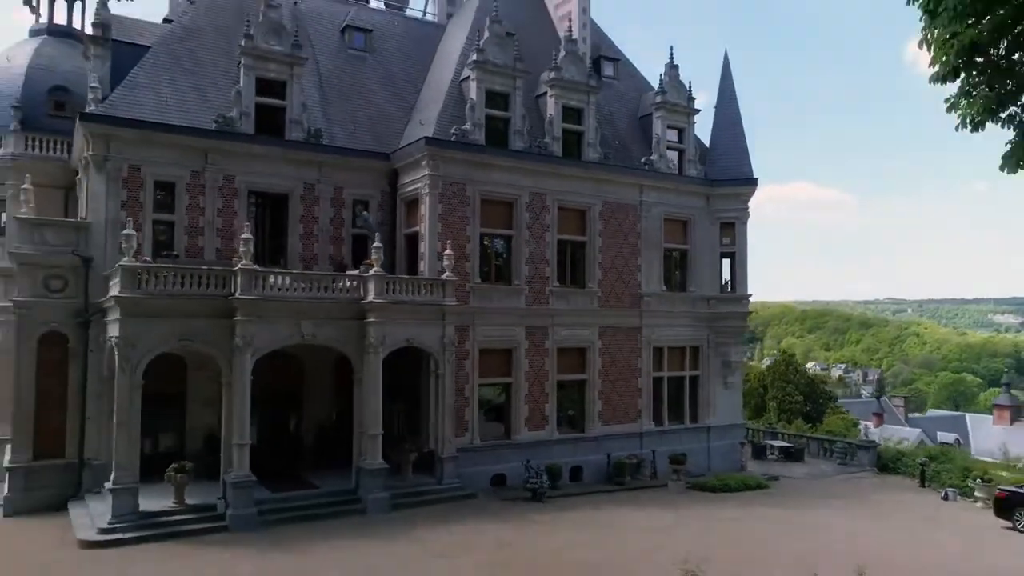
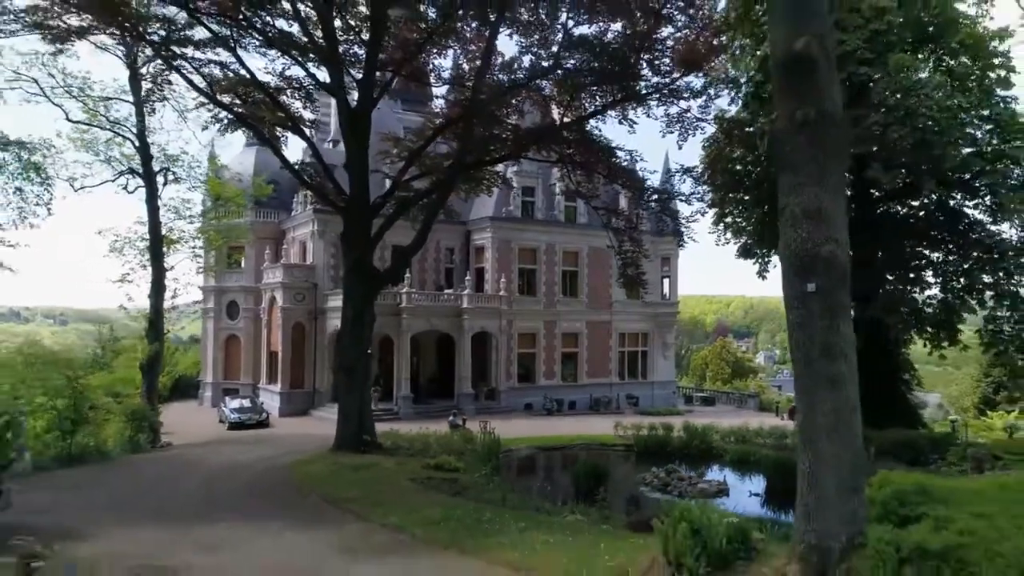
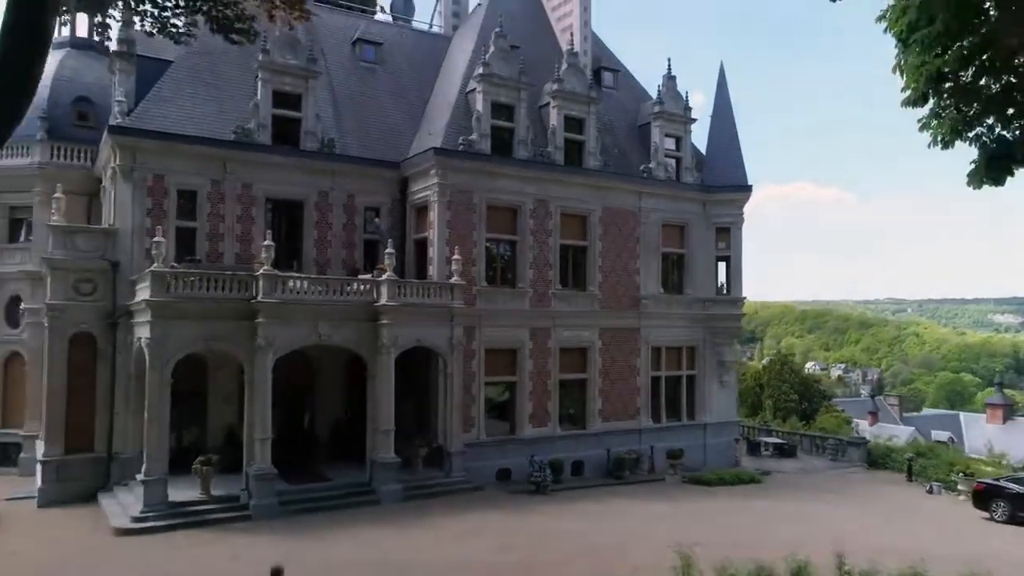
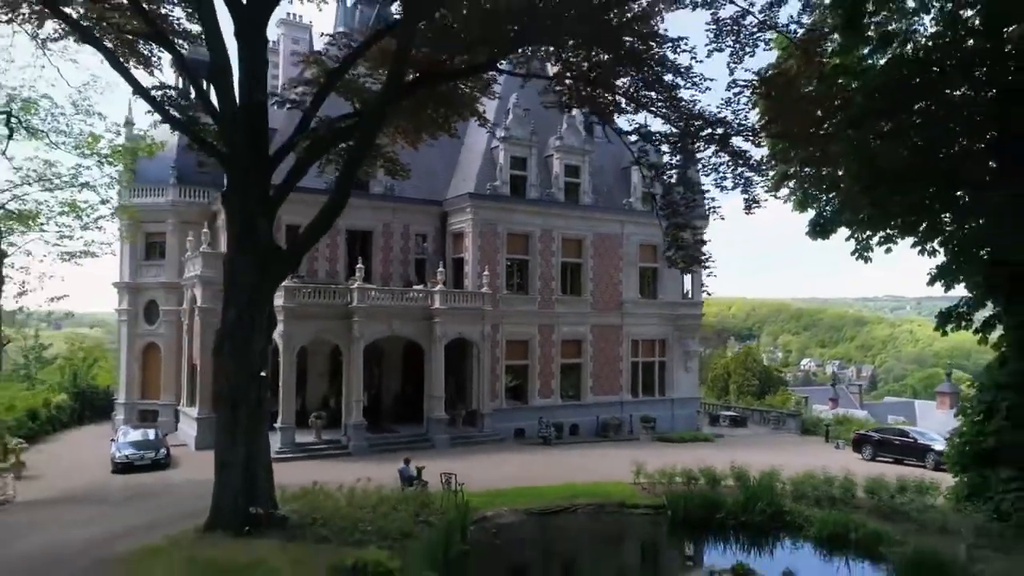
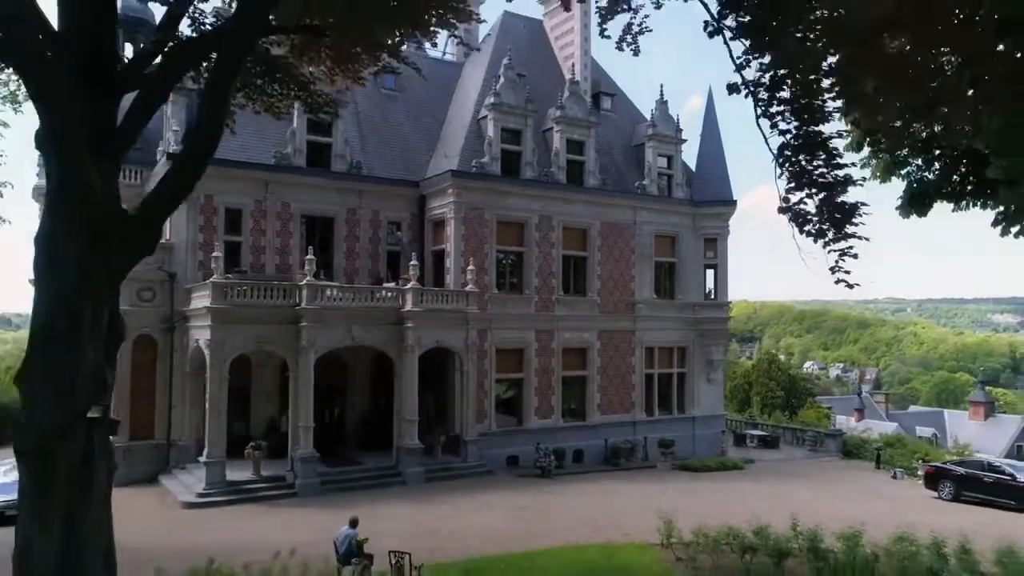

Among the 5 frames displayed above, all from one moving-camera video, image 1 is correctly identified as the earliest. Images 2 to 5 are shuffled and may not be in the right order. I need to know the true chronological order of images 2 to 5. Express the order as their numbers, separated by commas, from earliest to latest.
3, 5, 4, 2
